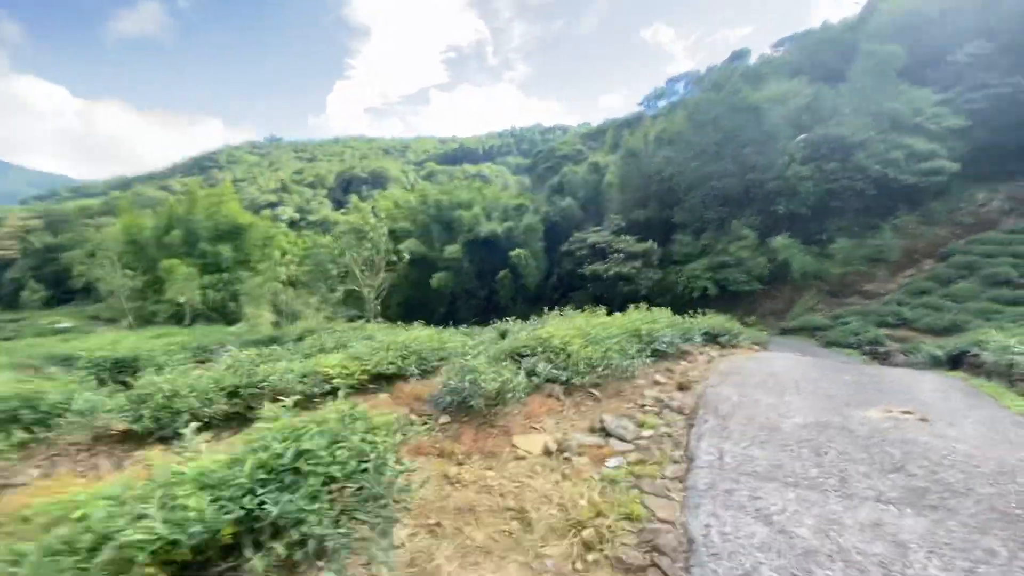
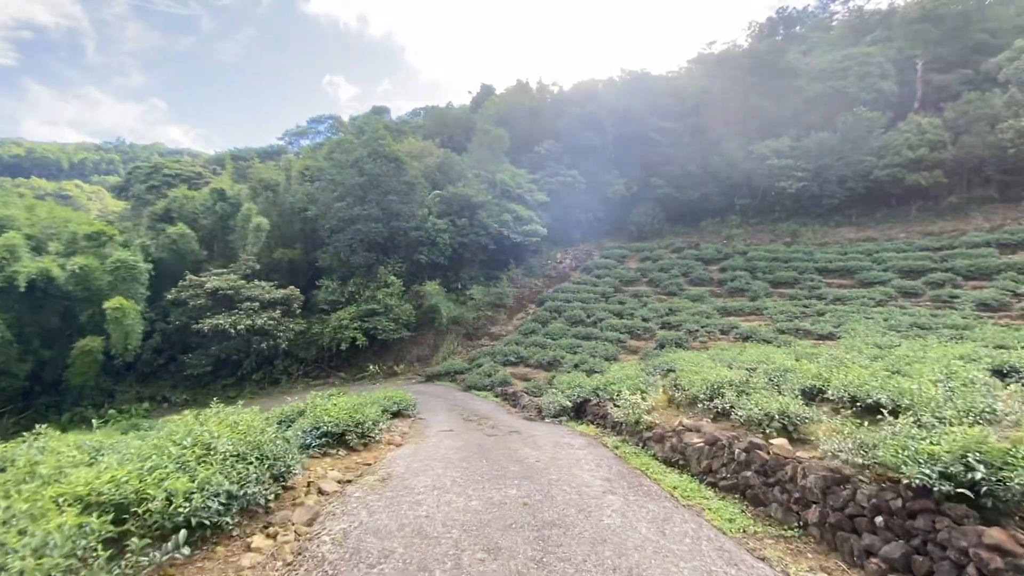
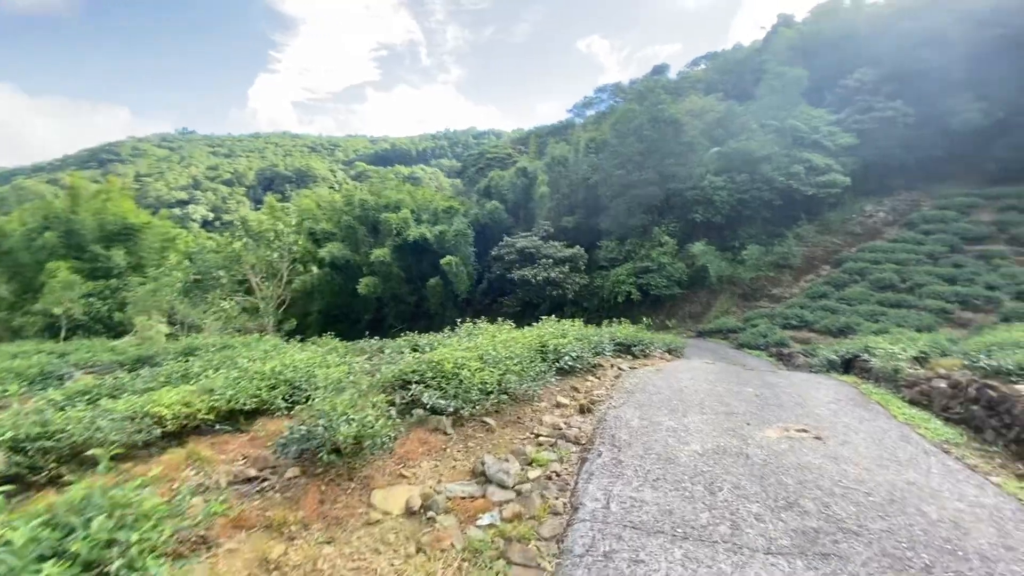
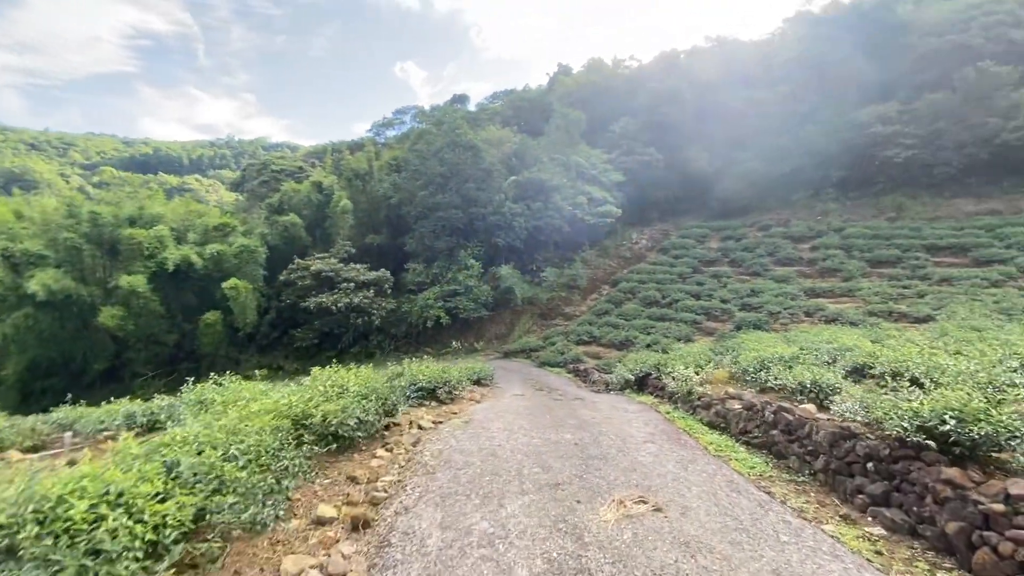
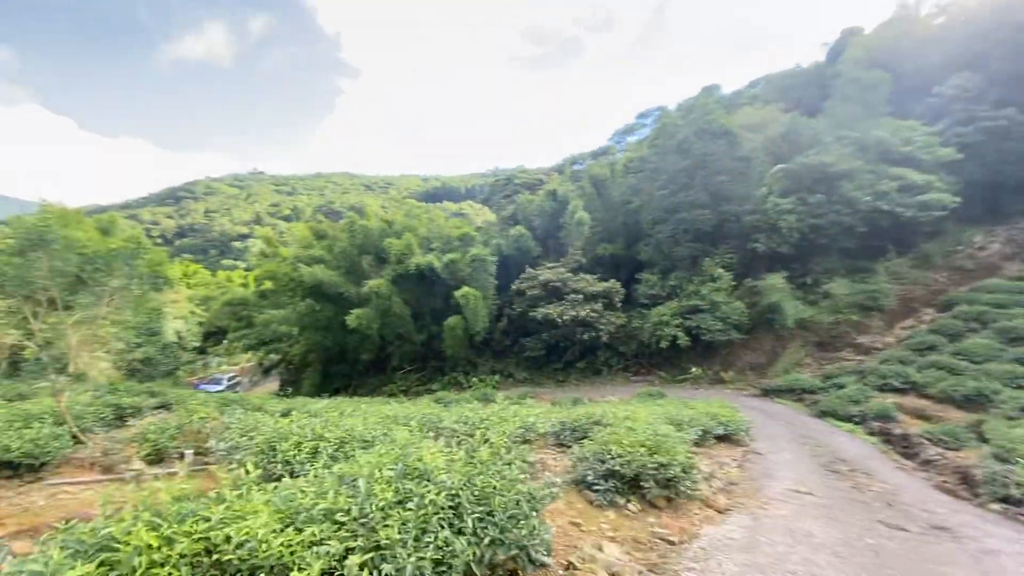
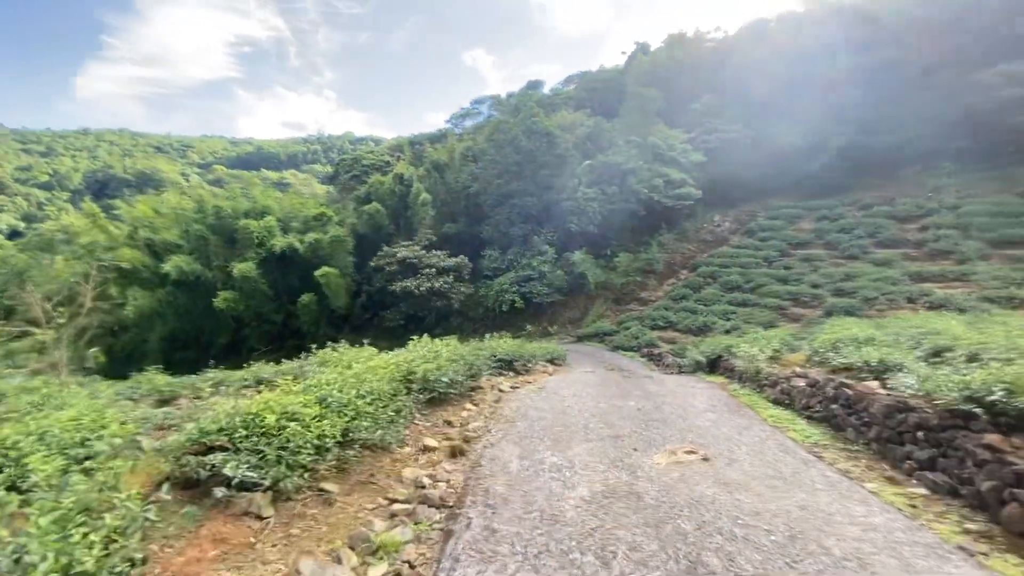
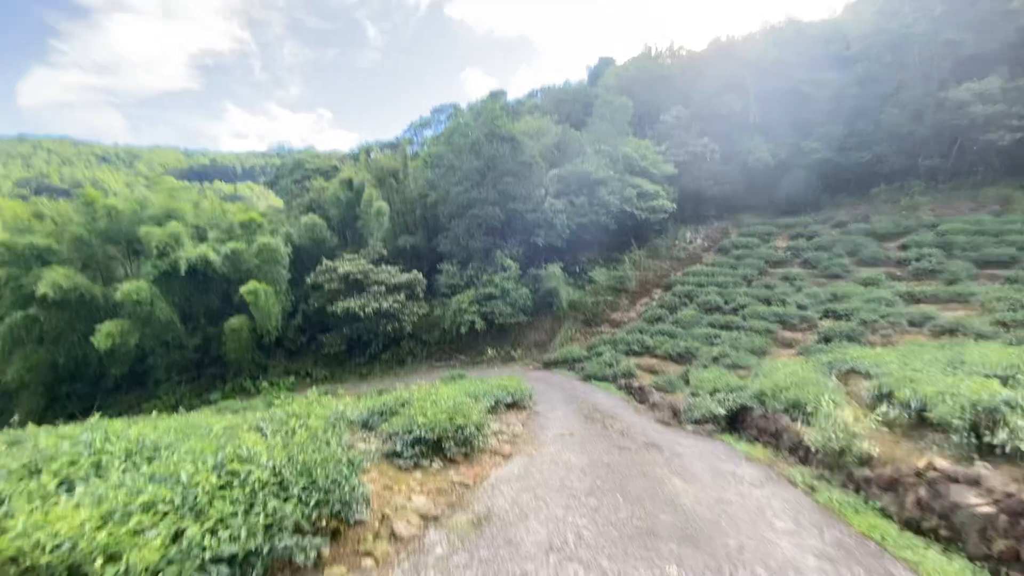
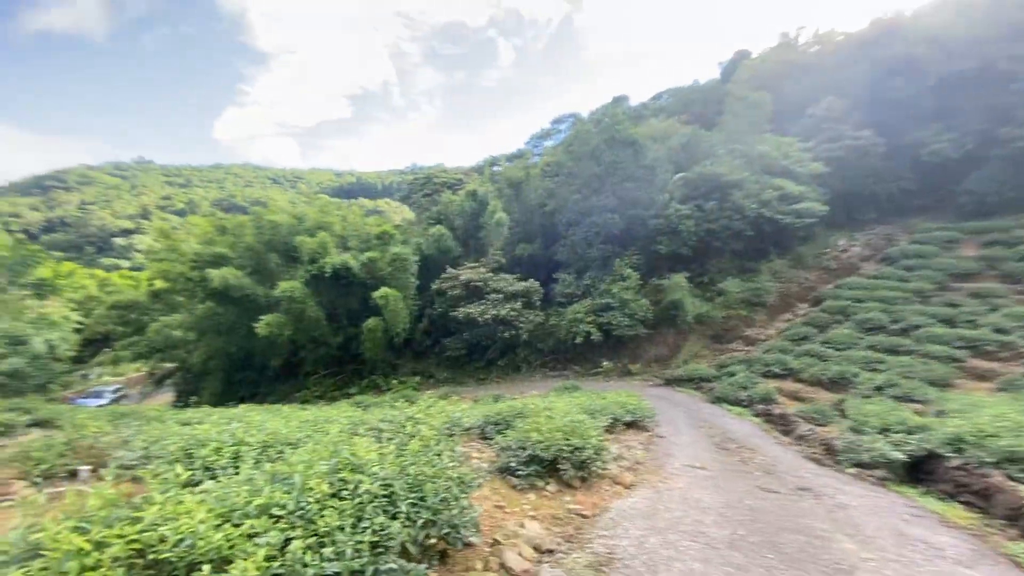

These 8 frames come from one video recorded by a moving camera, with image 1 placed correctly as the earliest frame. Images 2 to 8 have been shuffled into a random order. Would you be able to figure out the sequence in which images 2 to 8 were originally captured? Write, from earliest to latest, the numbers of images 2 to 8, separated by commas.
3, 6, 4, 2, 7, 8, 5
